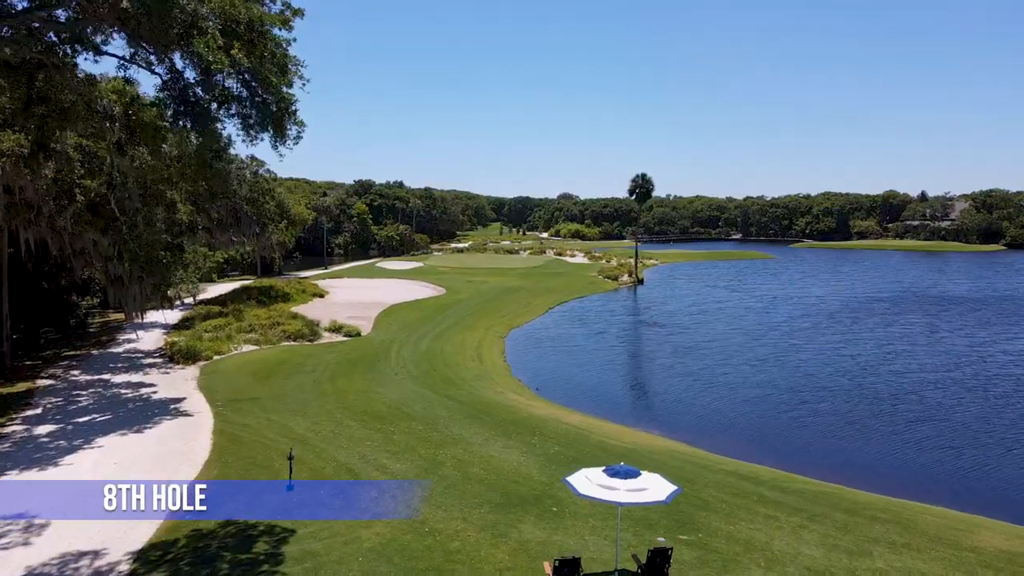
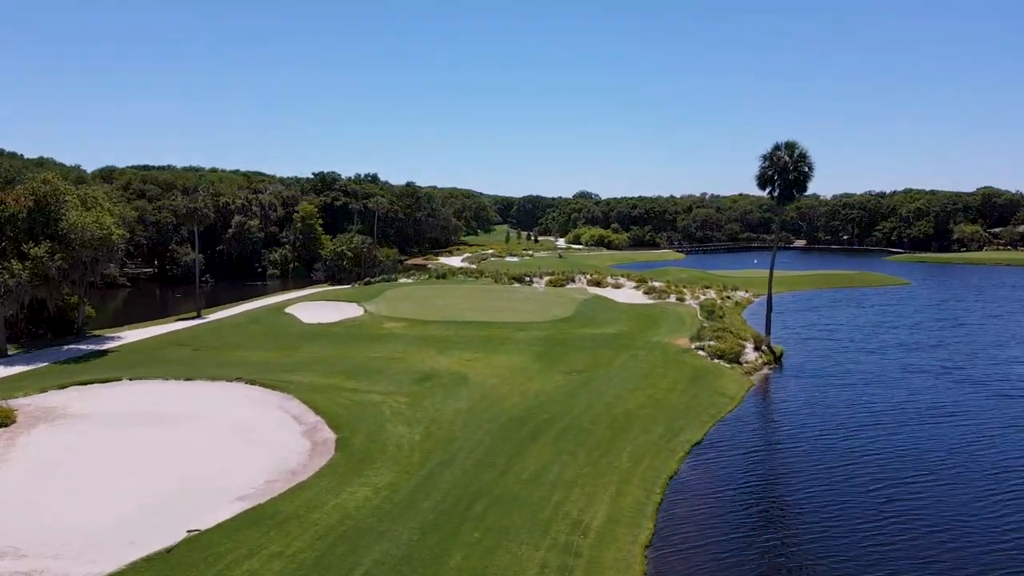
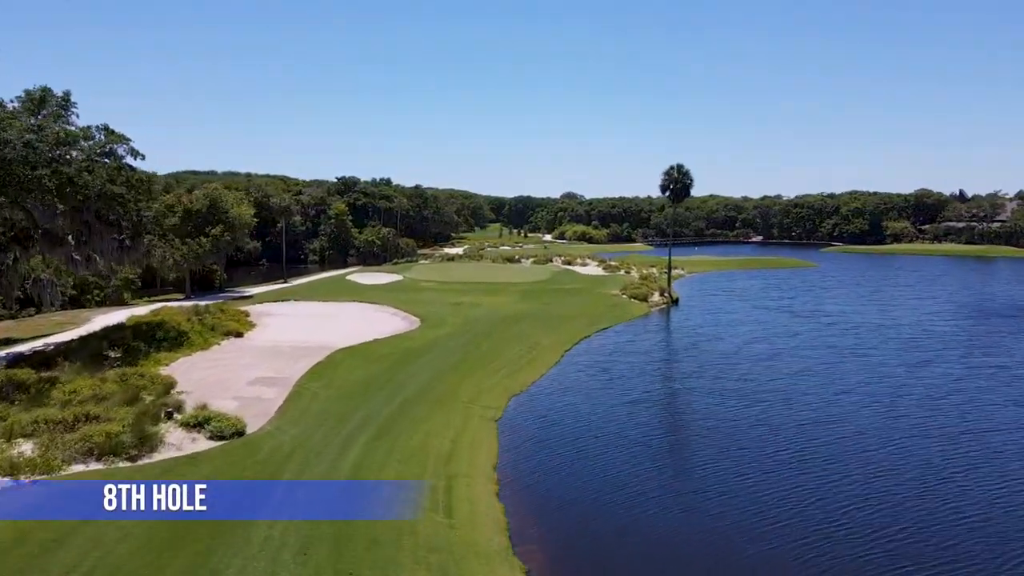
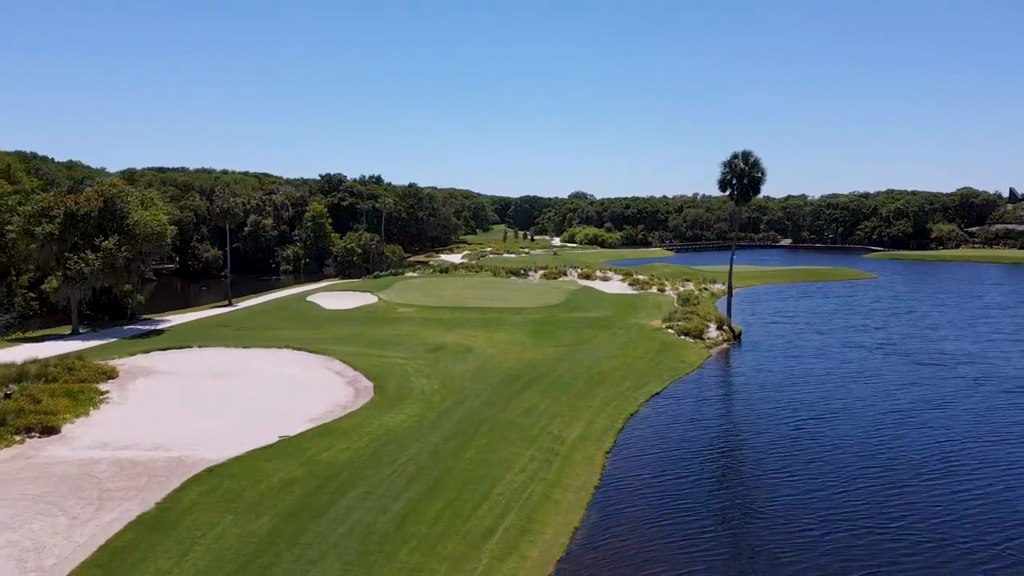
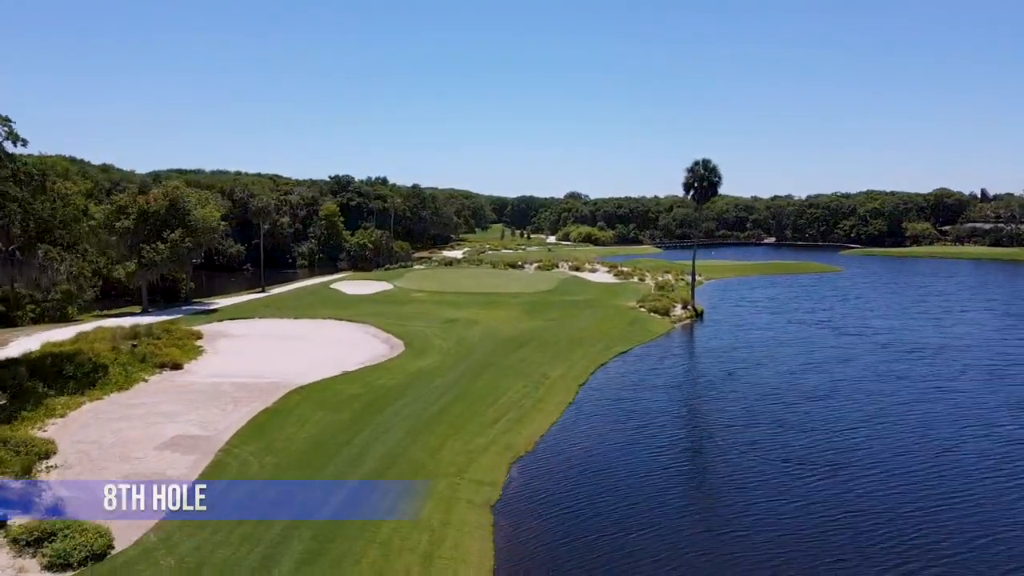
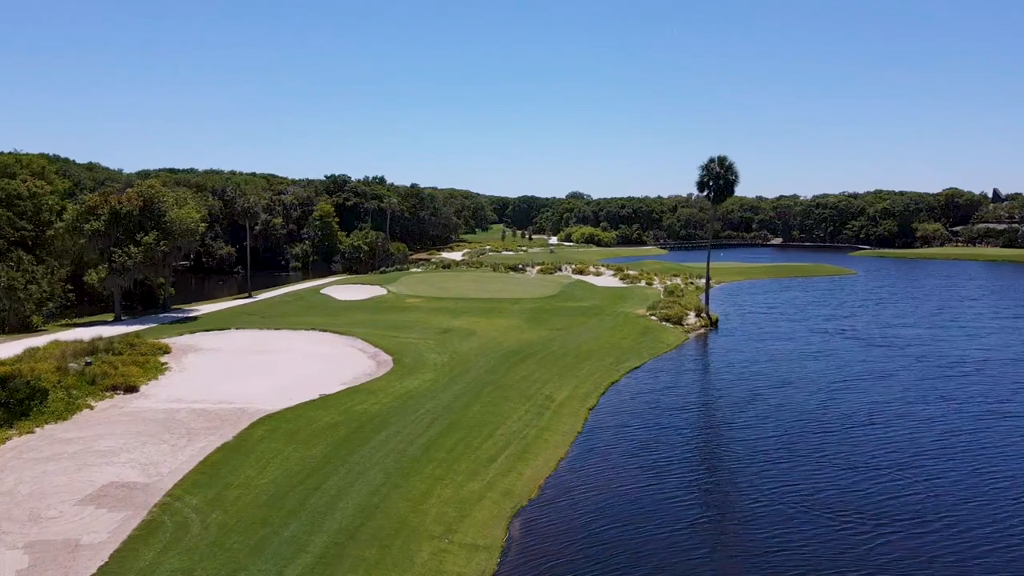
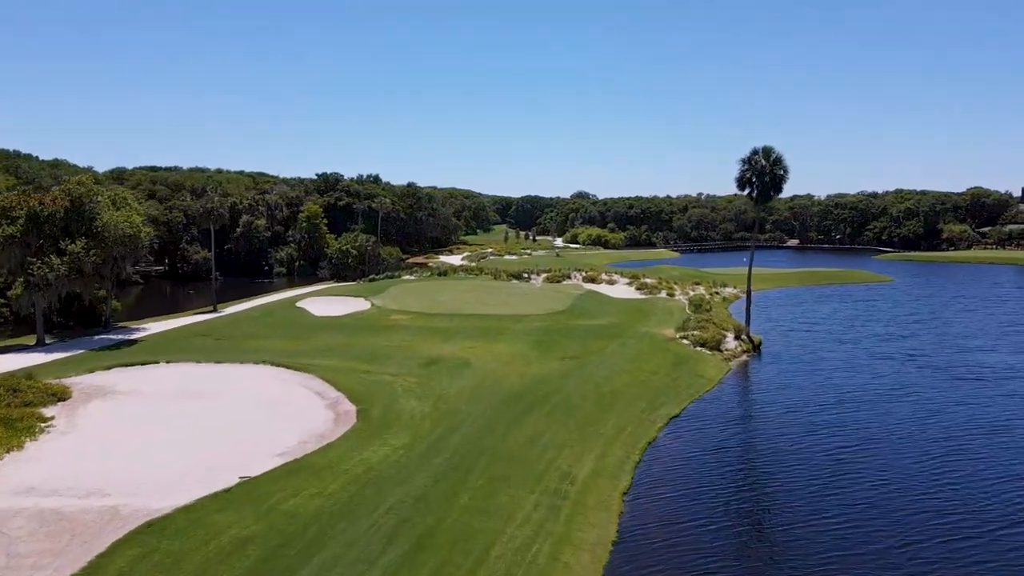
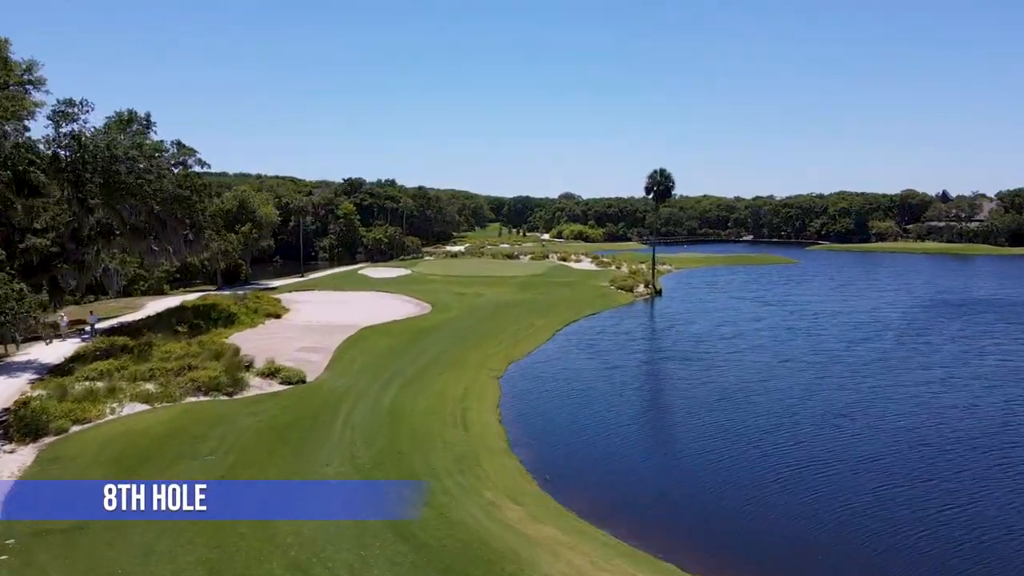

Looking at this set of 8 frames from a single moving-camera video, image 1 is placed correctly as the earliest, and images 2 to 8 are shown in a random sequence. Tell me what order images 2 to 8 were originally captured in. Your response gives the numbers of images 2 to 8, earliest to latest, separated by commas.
8, 3, 5, 6, 4, 7, 2
